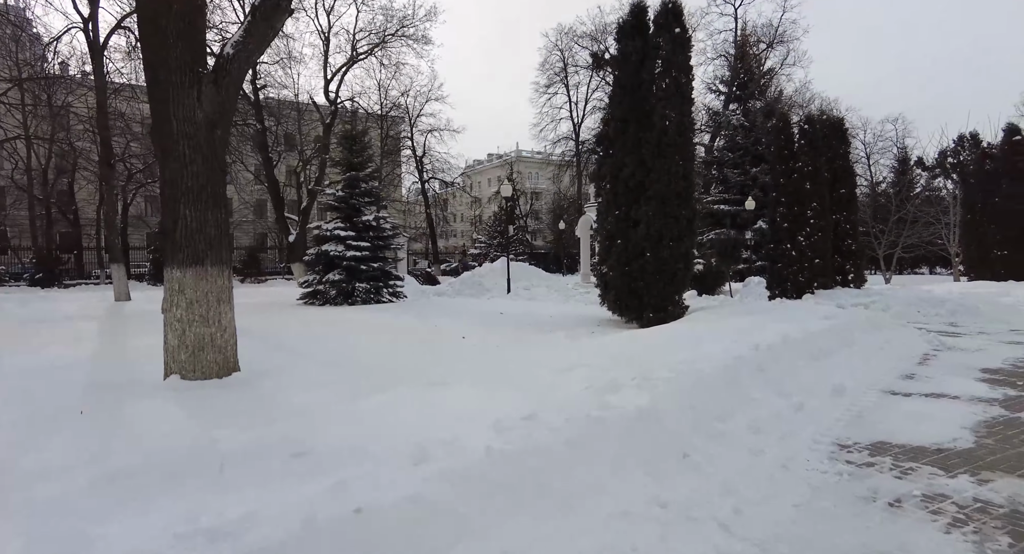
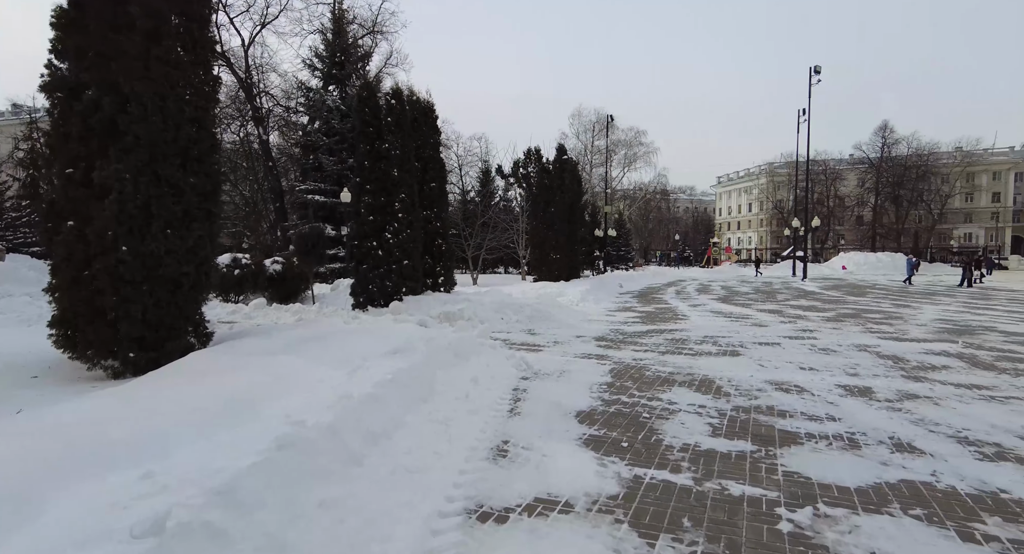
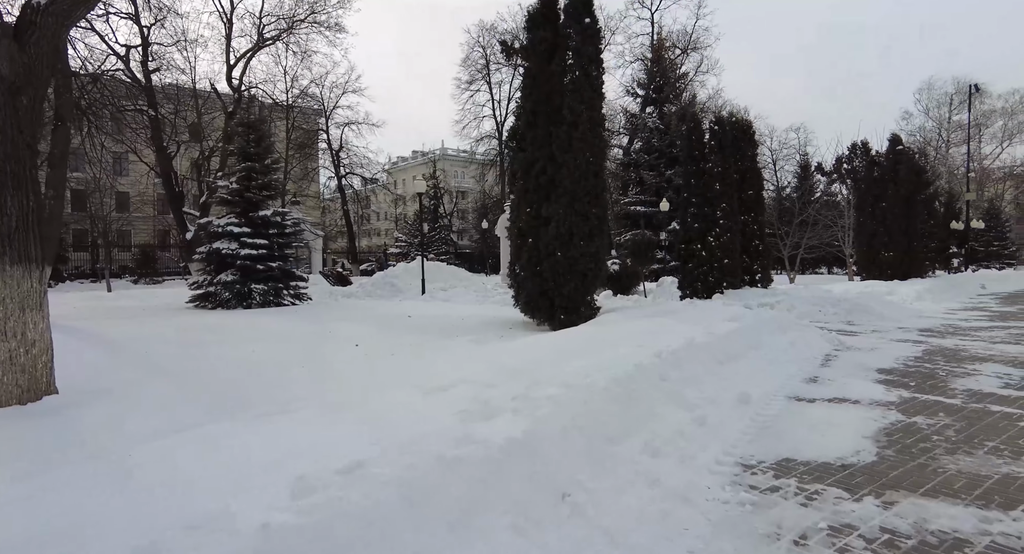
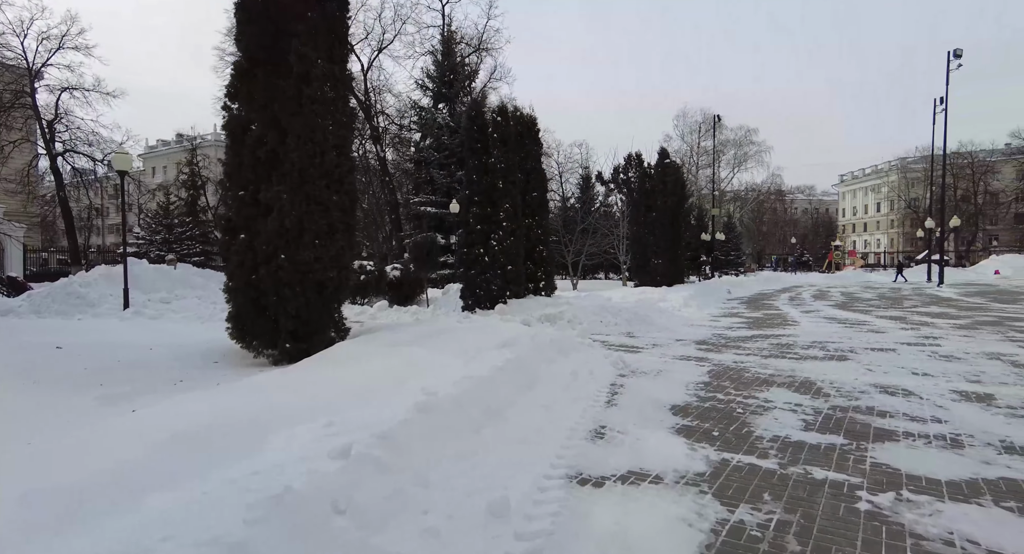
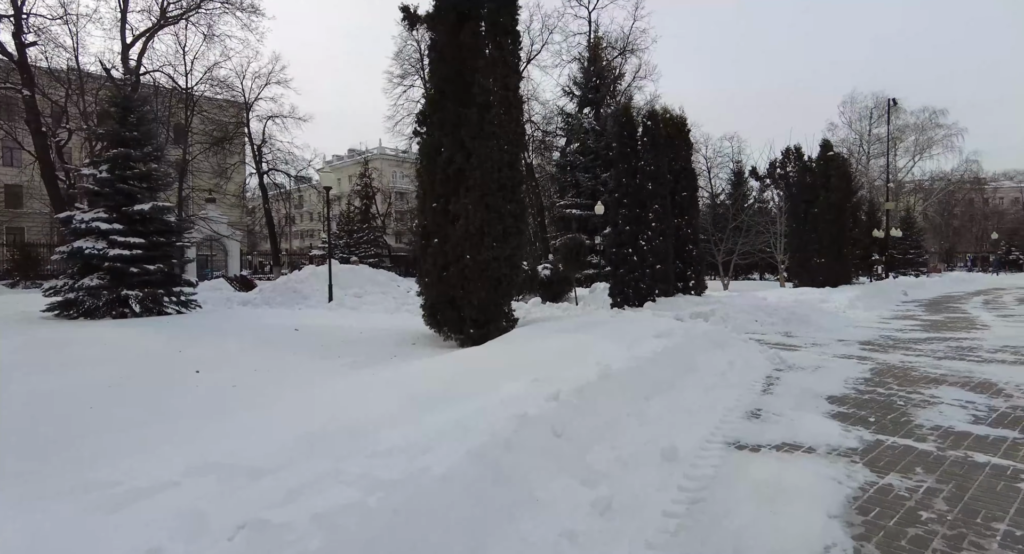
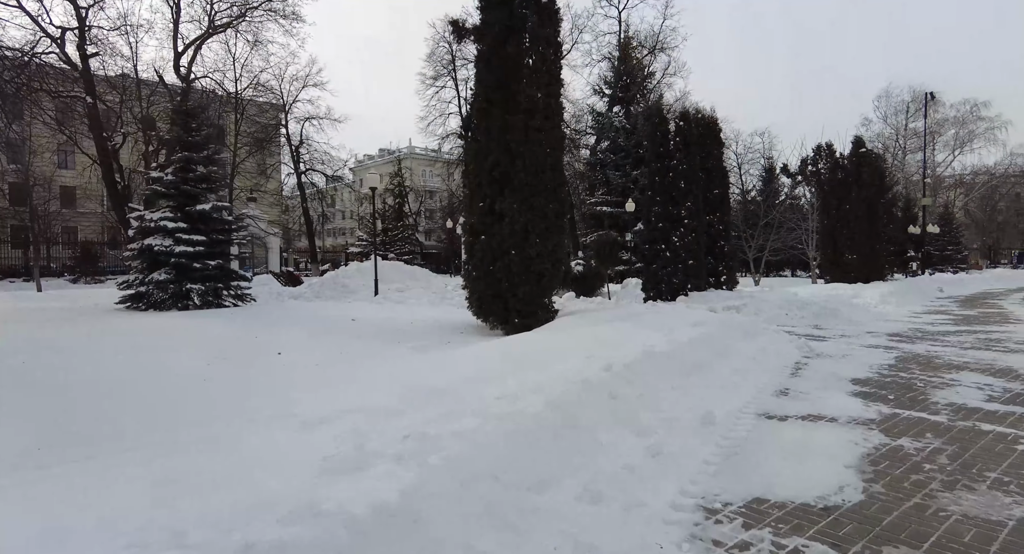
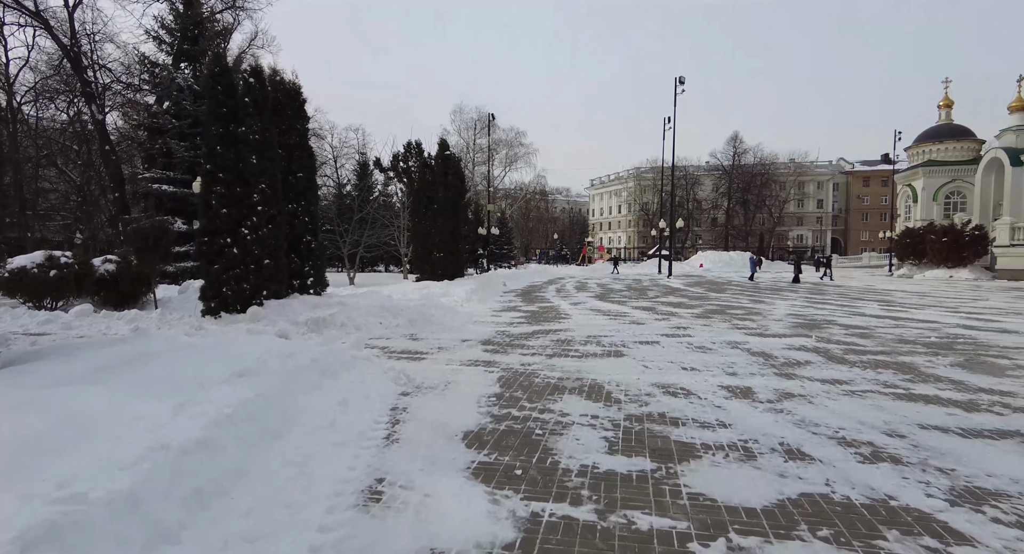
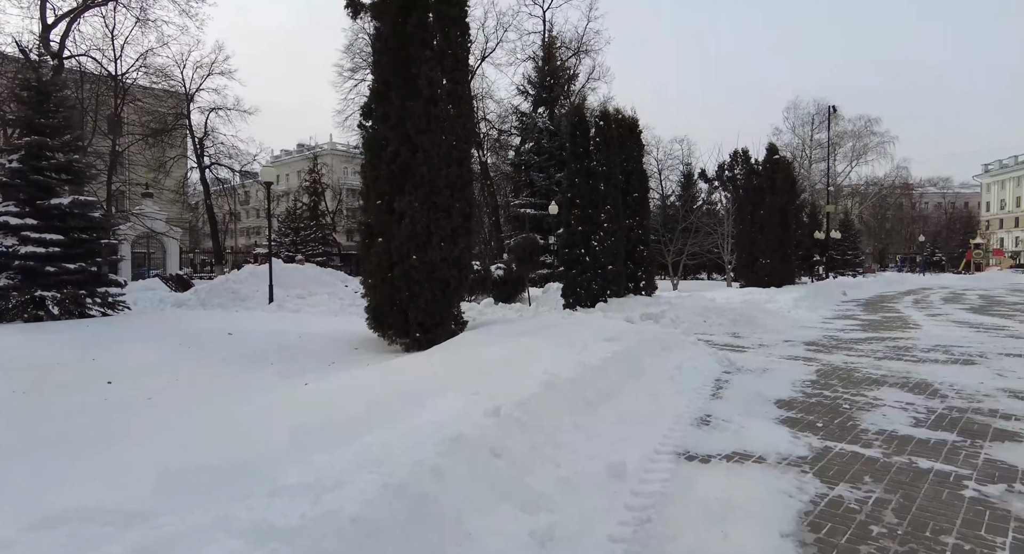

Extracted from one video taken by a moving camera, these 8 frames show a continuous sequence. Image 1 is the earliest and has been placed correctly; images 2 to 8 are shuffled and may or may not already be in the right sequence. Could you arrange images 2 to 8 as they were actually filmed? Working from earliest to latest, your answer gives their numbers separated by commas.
3, 6, 5, 8, 4, 2, 7
